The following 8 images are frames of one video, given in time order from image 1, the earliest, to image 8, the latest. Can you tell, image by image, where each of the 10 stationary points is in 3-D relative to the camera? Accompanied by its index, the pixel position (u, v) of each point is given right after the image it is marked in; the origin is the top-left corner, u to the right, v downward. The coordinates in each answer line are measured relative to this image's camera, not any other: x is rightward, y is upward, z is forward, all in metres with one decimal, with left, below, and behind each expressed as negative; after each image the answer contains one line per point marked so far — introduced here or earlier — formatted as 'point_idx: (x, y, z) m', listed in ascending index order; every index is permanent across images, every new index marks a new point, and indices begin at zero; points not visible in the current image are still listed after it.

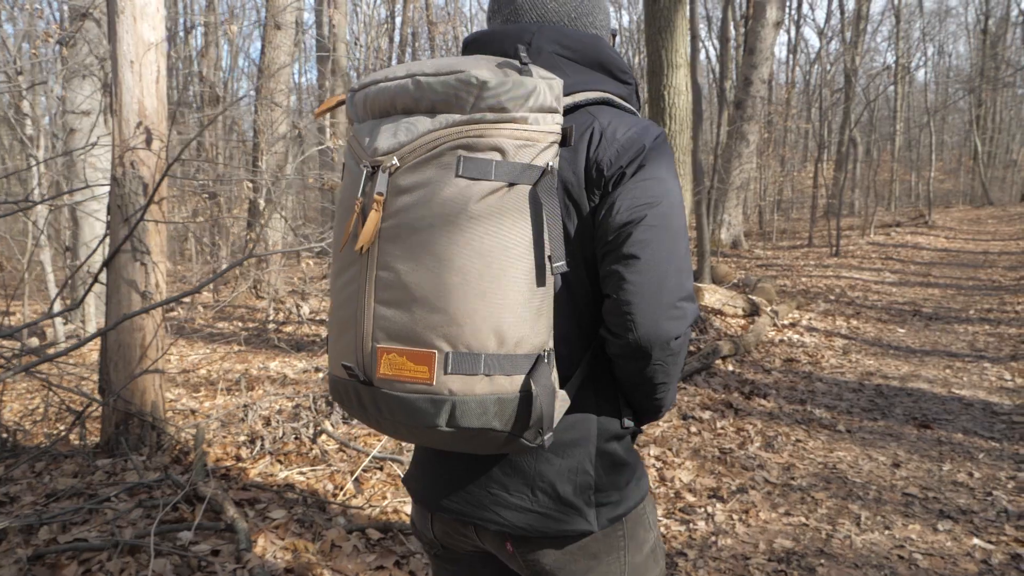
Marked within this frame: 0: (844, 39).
0: (+8.8, +6.5, +18.8) m
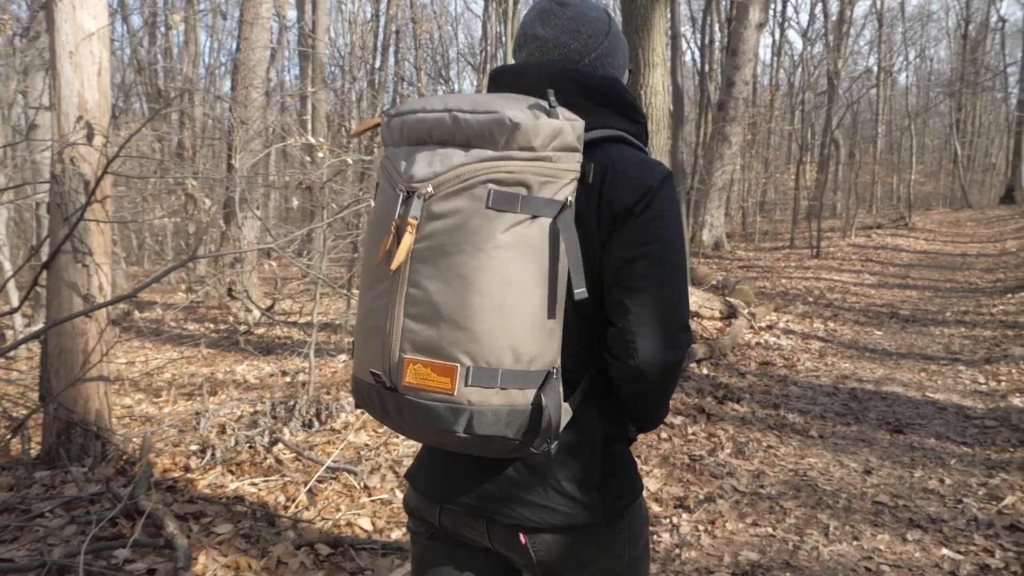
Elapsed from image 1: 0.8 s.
0: (+8.3, +6.5, +18.8) m
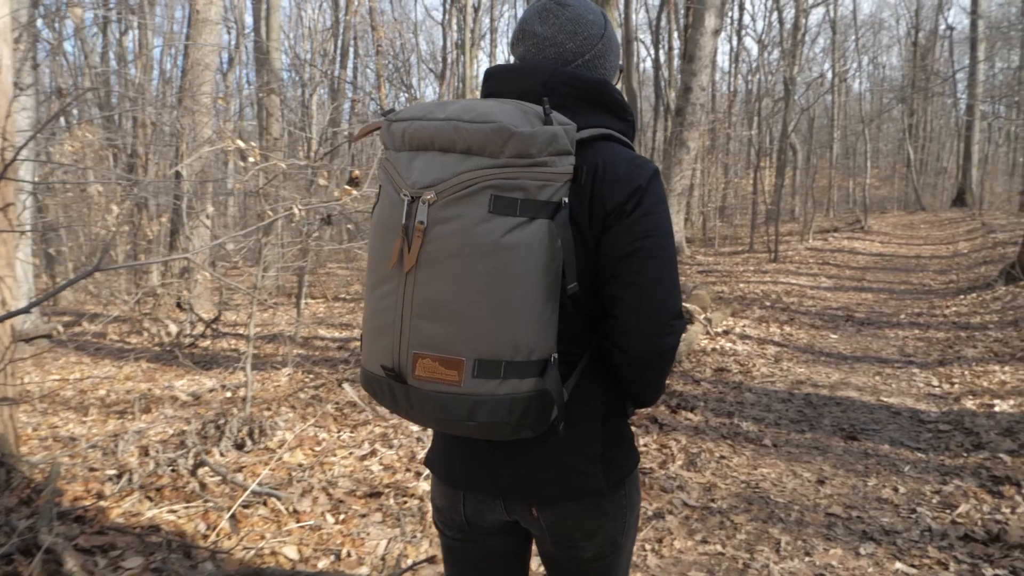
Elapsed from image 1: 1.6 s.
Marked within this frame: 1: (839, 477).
0: (+7.2, +6.4, +19.0) m
1: (+1.9, -1.1, +4.2) m
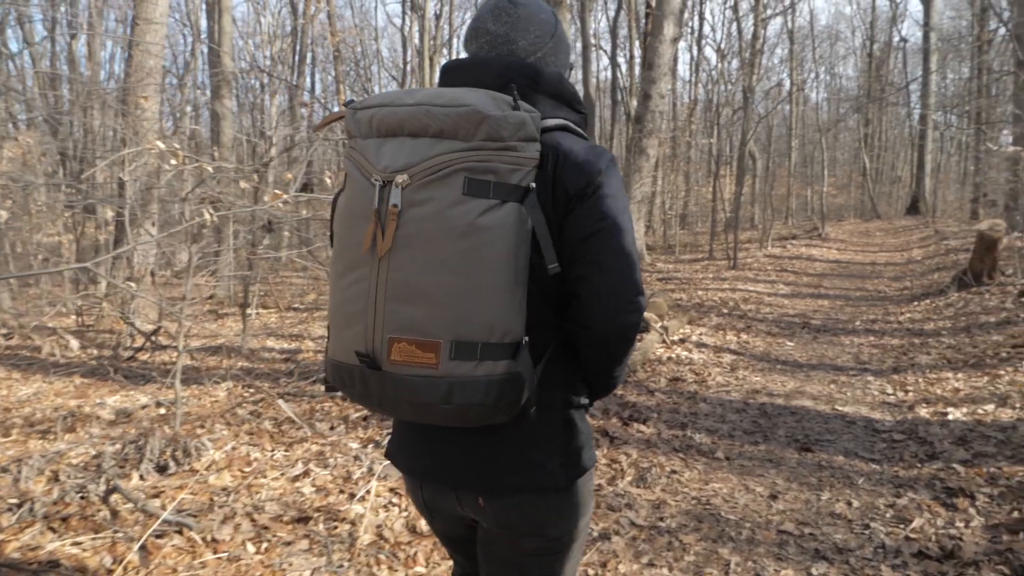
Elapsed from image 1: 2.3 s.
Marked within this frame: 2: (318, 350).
0: (+6.2, +6.2, +19.2) m
1: (+1.6, -1.2, +4.0) m
2: (-2.4, -0.8, +8.8) m
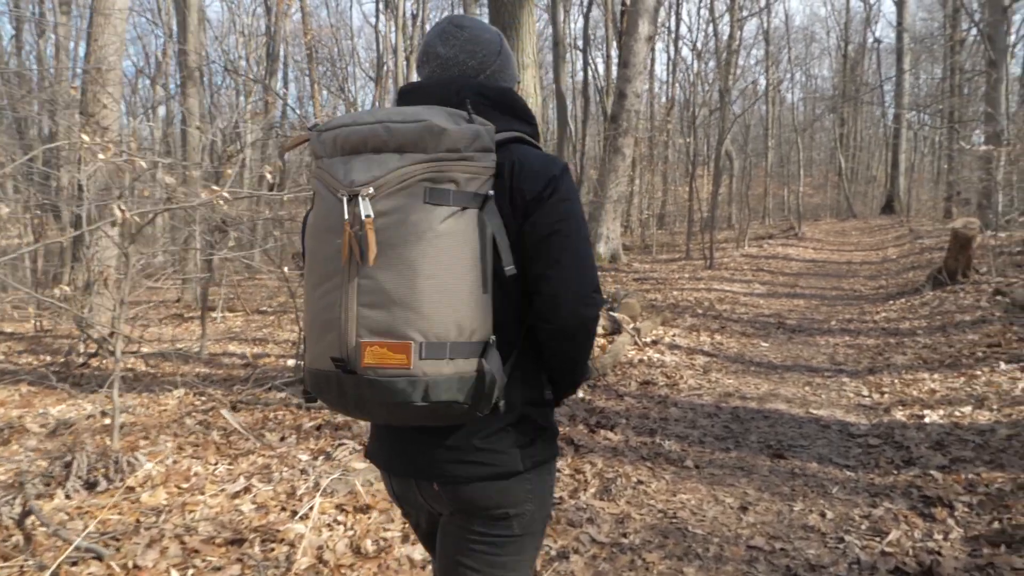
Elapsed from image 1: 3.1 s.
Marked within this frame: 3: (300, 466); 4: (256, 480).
0: (+5.5, +6.2, +19.1) m
1: (+1.4, -1.2, +3.8) m
2: (-2.8, -0.8, +8.5) m
3: (-1.3, -1.1, +4.2) m
4: (-1.5, -1.1, +4.0) m
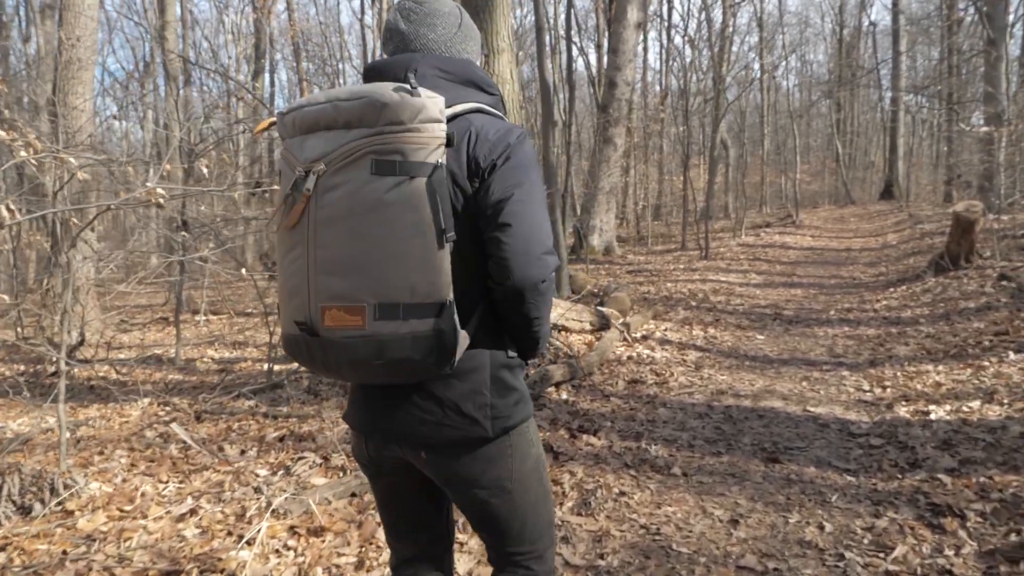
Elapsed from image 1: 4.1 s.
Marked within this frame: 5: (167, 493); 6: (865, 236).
0: (+5.2, +6.4, +18.7) m
1: (+1.2, -1.1, +3.5) m
2: (-2.9, -0.8, +8.1) m
3: (-1.4, -1.1, +3.9) m
4: (-1.6, -1.1, +3.7) m
5: (-1.9, -1.1, +3.8) m
6: (+8.5, +1.3, +17.1) m
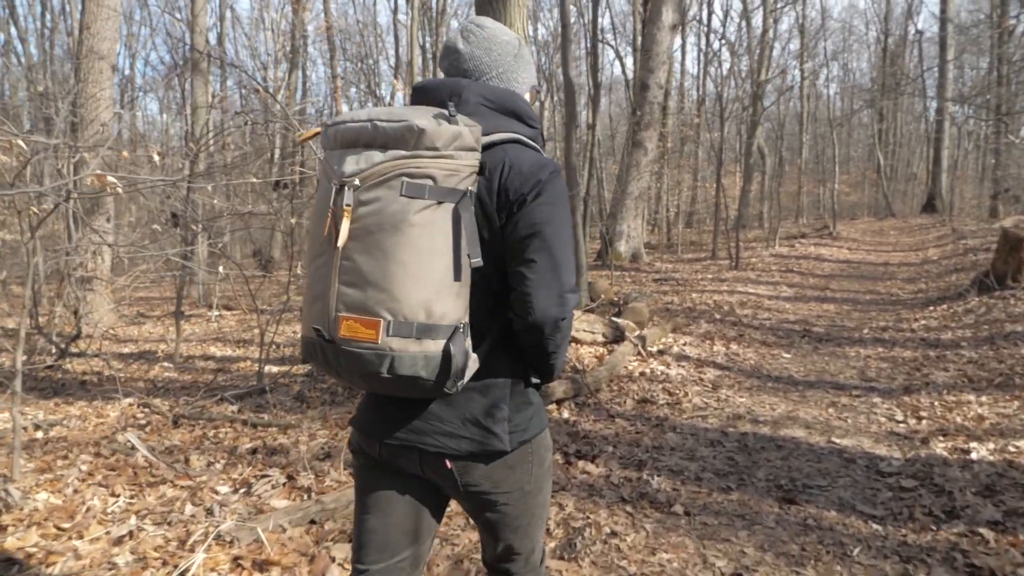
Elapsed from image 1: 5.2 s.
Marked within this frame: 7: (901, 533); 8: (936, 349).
0: (+5.9, +6.1, +18.1) m
1: (+1.1, -1.2, +3.0) m
2: (-2.8, -0.8, +7.9) m
3: (-1.5, -1.1, +3.5) m
4: (-1.7, -1.1, +3.4) m
5: (-2.0, -1.1, +3.5) m
6: (+9.1, +0.9, +16.3) m
7: (+1.8, -1.1, +3.3) m
8: (+4.3, -0.6, +7.1) m
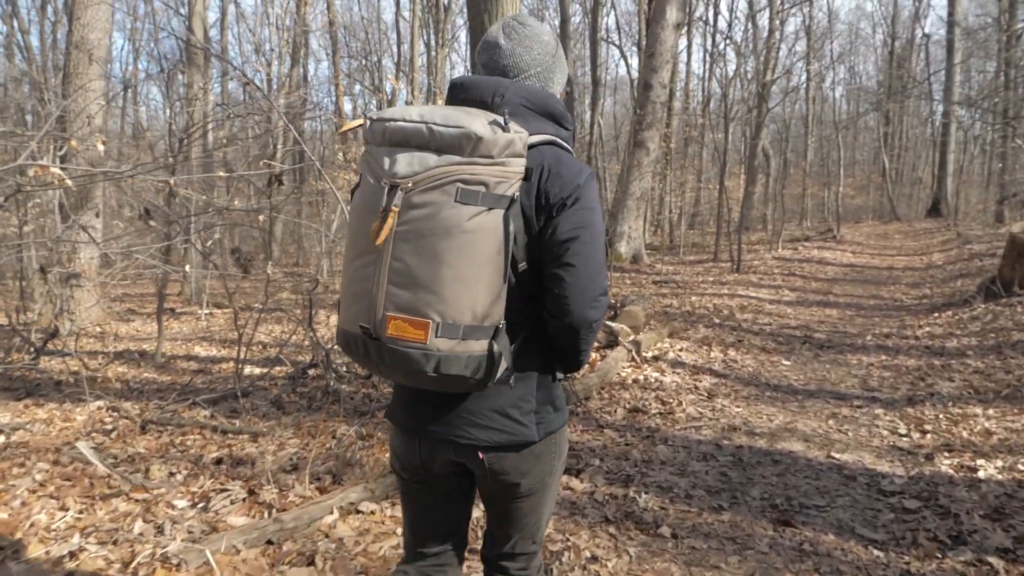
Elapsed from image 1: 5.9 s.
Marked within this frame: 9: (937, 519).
0: (+5.9, +6.1, +17.8) m
1: (+1.0, -1.2, +2.8) m
2: (-2.9, -0.8, +7.6) m
3: (-1.6, -1.1, +3.3) m
4: (-1.8, -1.1, +3.1) m
5: (-2.1, -1.1, +3.3) m
6: (+9.0, +0.8, +16.1) m
7: (+1.7, -1.2, +3.1) m
8: (+4.2, -0.7, +6.9) m
9: (+2.1, -1.1, +3.4) m
